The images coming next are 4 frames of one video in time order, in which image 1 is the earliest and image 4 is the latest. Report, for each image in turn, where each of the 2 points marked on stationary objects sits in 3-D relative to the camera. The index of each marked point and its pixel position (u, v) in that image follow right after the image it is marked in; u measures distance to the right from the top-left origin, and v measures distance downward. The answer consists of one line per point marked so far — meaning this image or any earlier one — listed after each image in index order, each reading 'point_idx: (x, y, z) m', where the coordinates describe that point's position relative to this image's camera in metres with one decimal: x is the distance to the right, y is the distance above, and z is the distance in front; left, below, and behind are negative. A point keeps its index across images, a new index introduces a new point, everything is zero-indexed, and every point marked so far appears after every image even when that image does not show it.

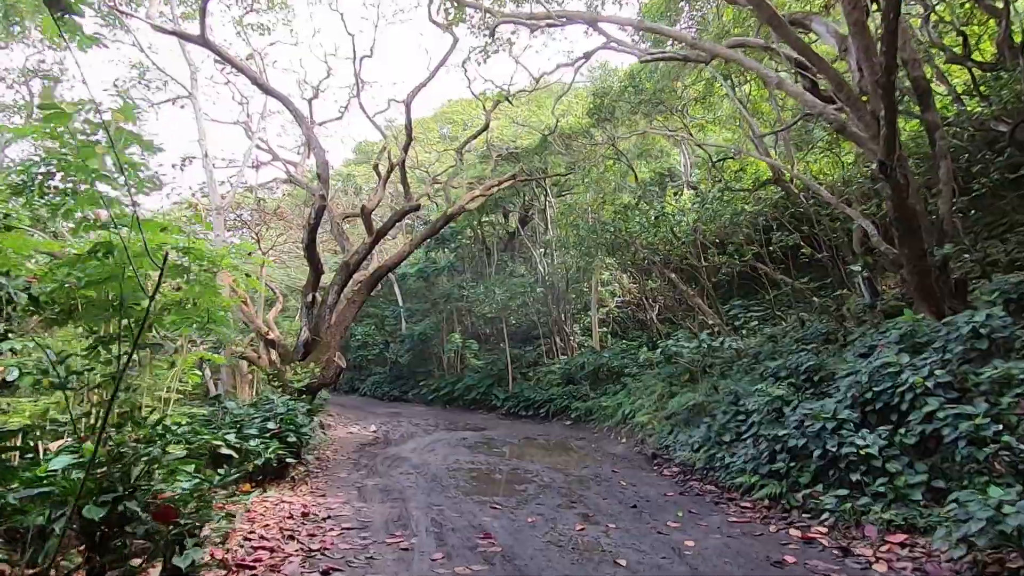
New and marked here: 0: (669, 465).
0: (+1.7, -1.9, +5.7) m
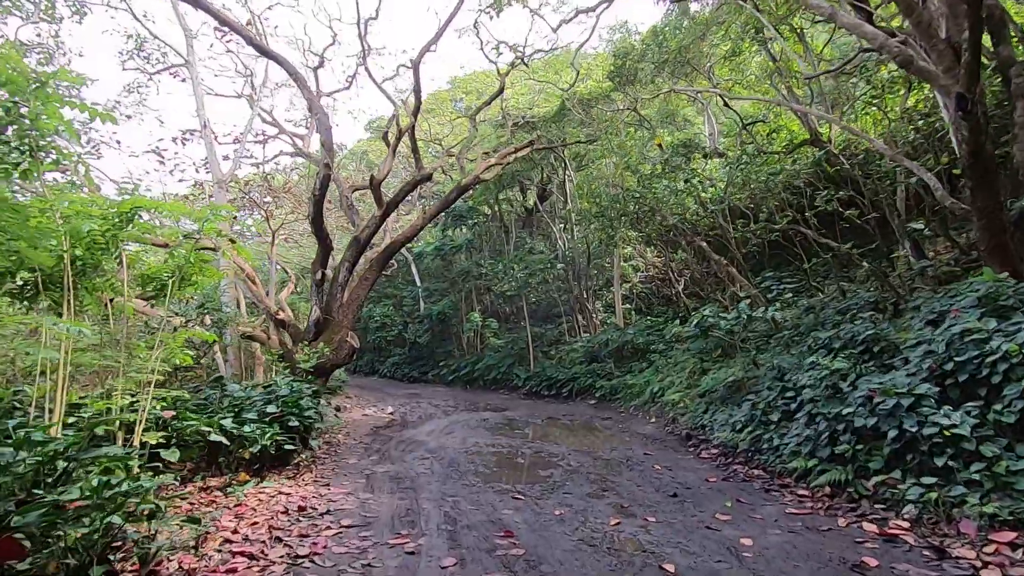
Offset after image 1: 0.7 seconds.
0: (+1.9, -1.5, +5.2) m
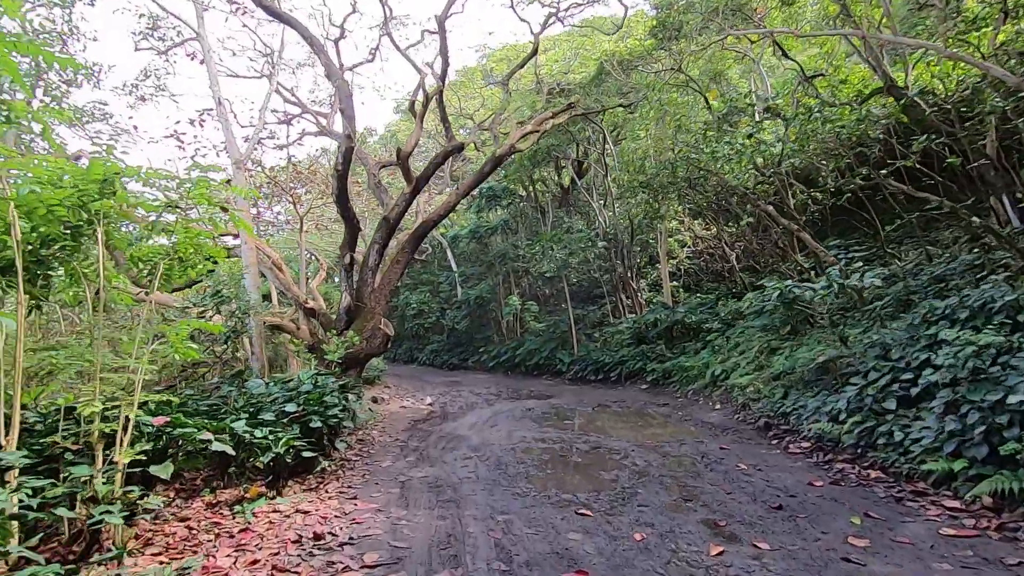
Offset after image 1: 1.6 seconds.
0: (+2.4, -1.3, +4.4) m
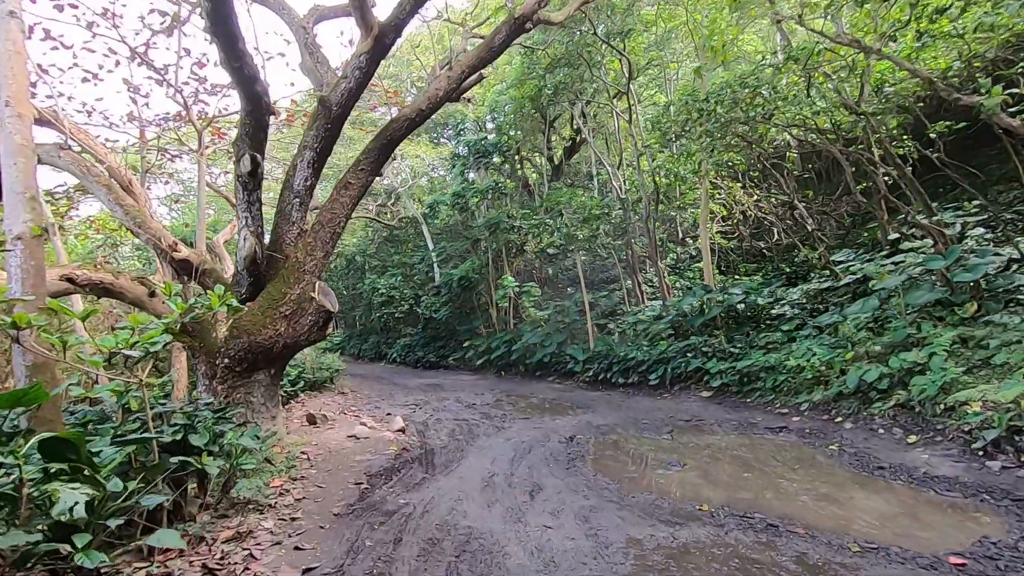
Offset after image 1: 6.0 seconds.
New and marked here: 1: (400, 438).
0: (+2.8, -0.8, +1.5) m
1: (-0.9, -1.2, +4.4) m
